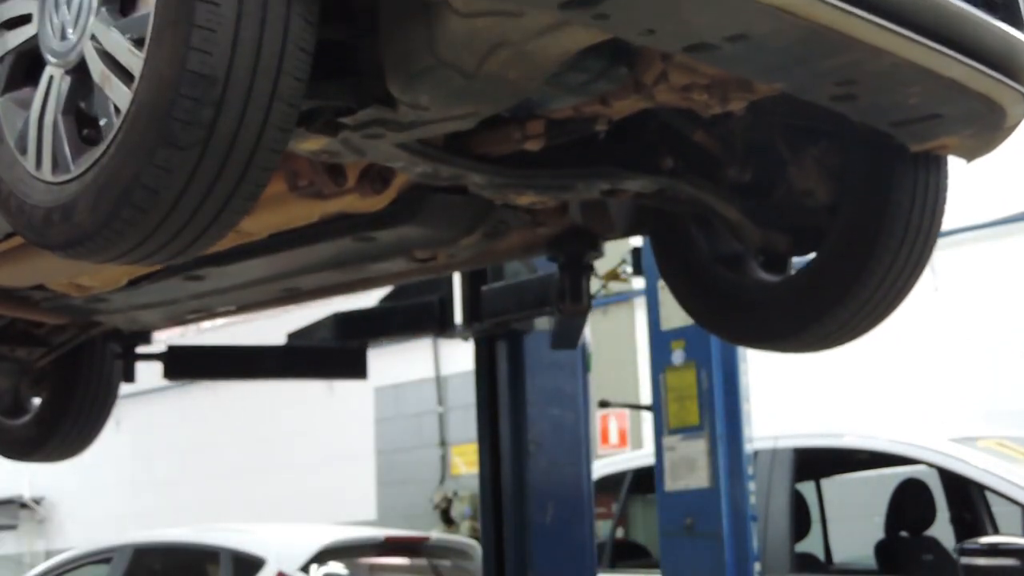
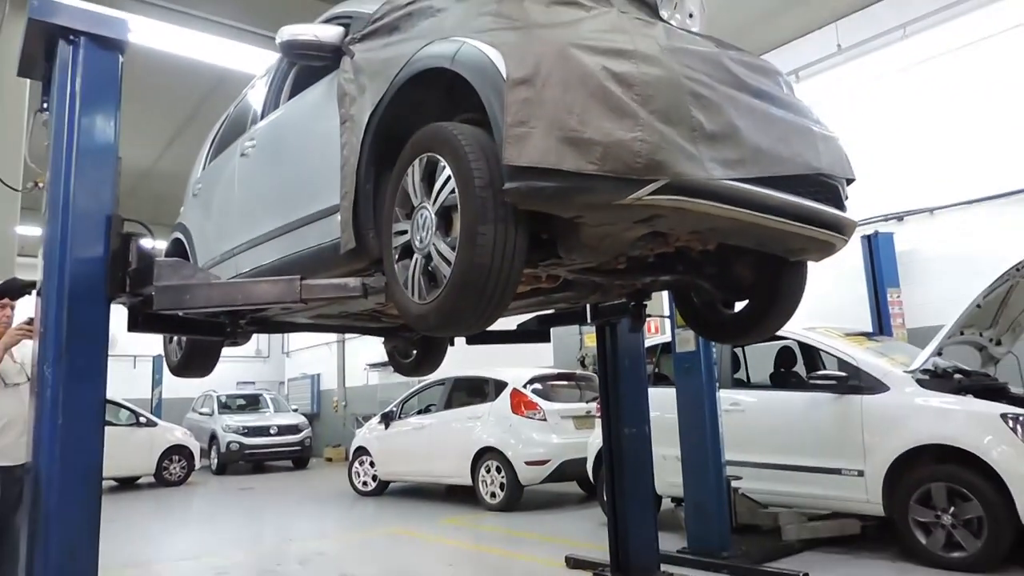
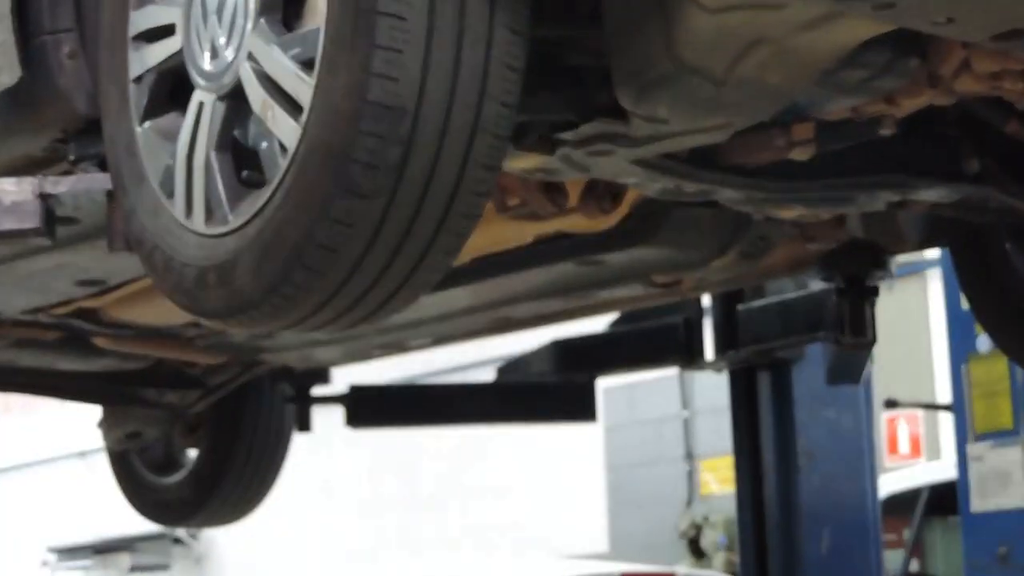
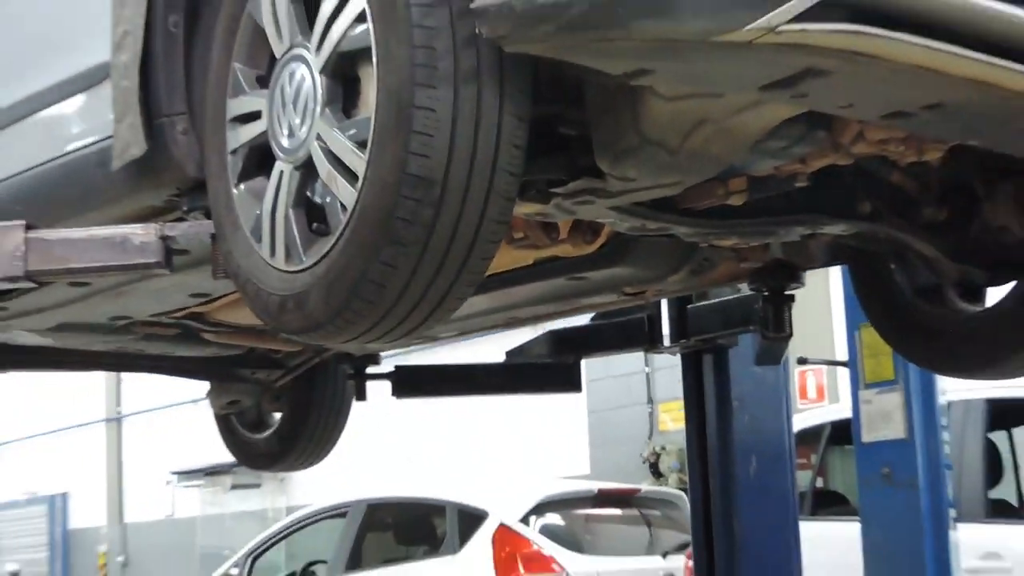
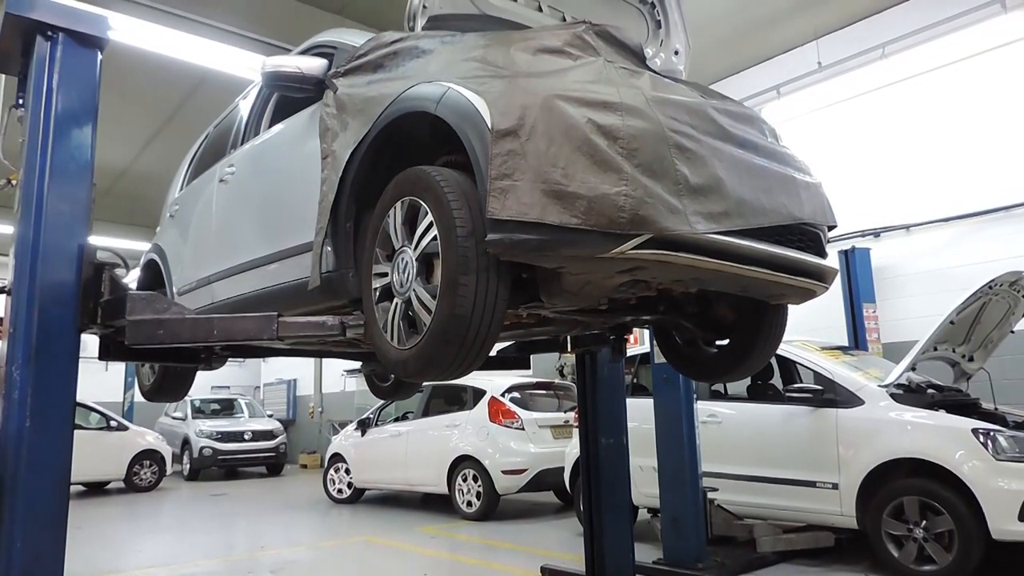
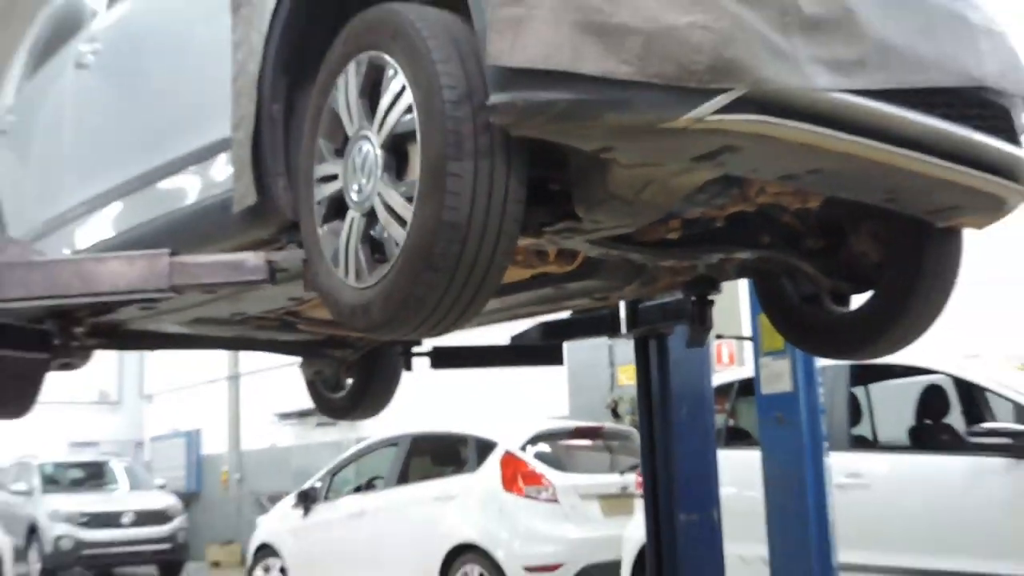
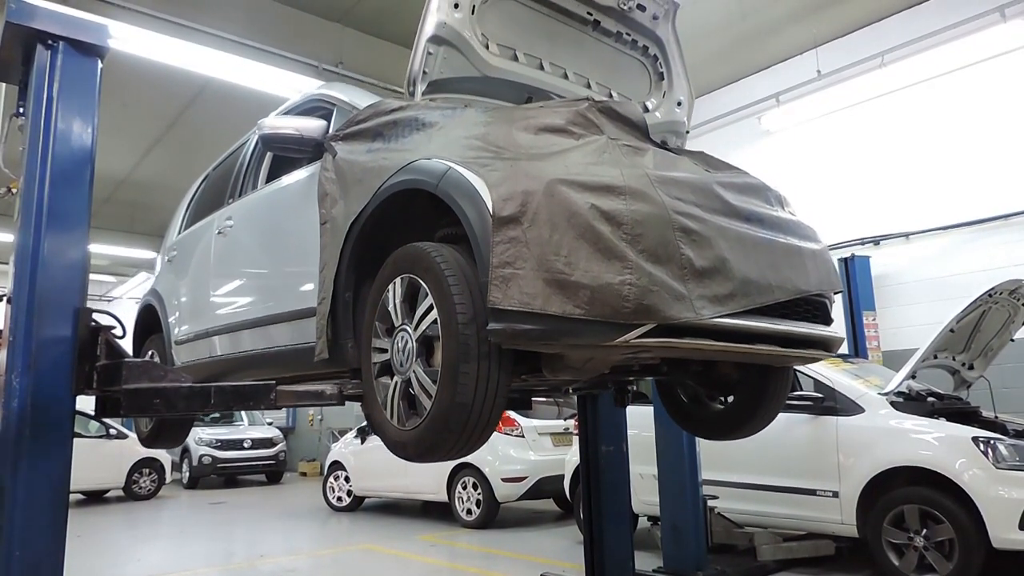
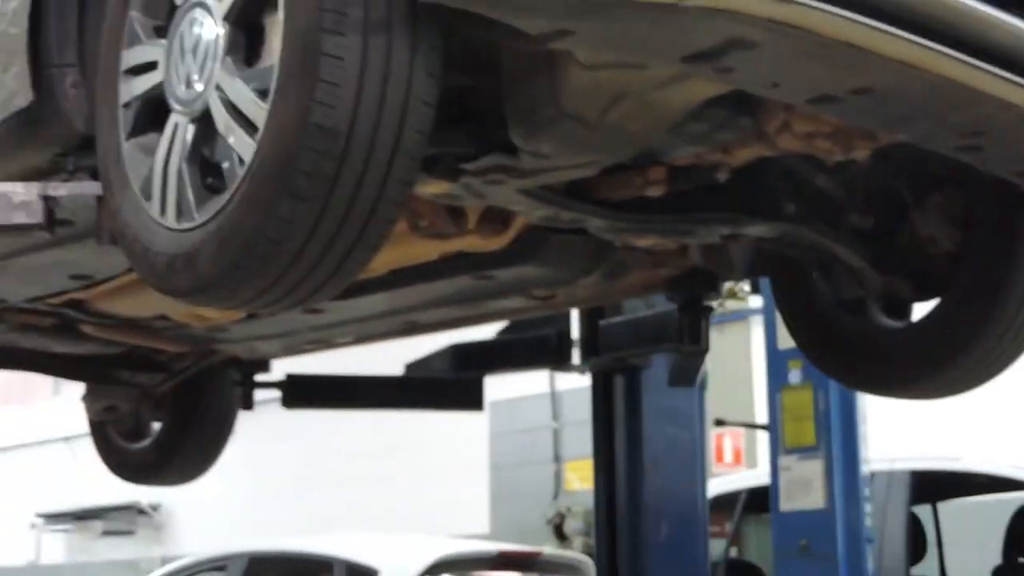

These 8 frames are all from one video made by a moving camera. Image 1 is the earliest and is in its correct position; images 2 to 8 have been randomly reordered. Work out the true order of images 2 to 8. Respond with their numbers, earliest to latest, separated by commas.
8, 3, 4, 6, 2, 5, 7
